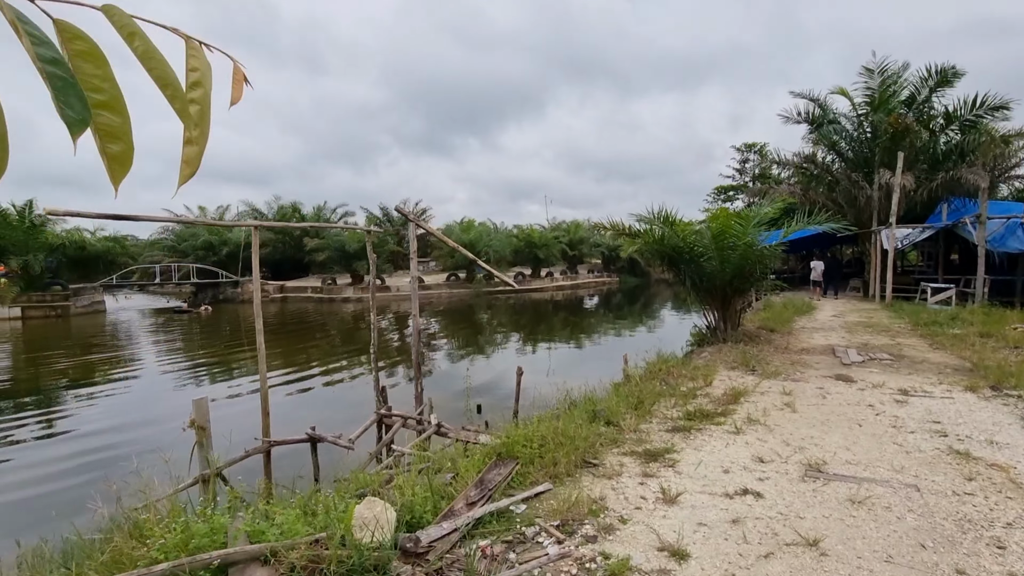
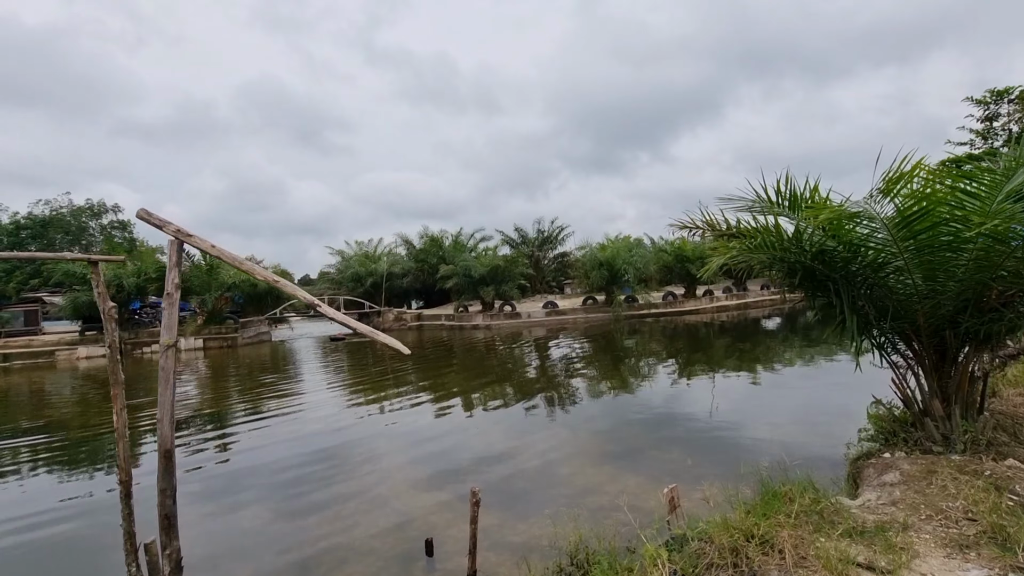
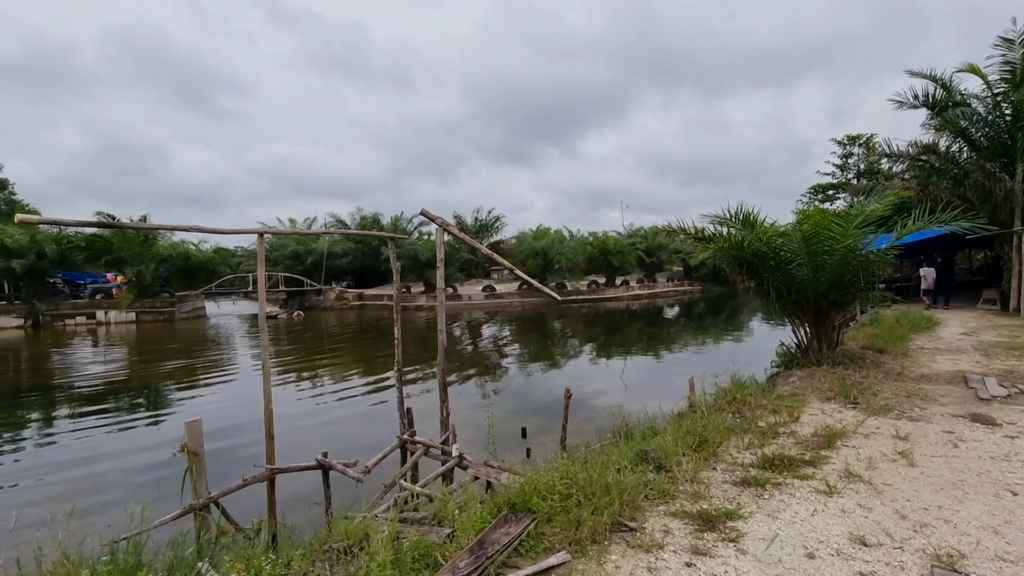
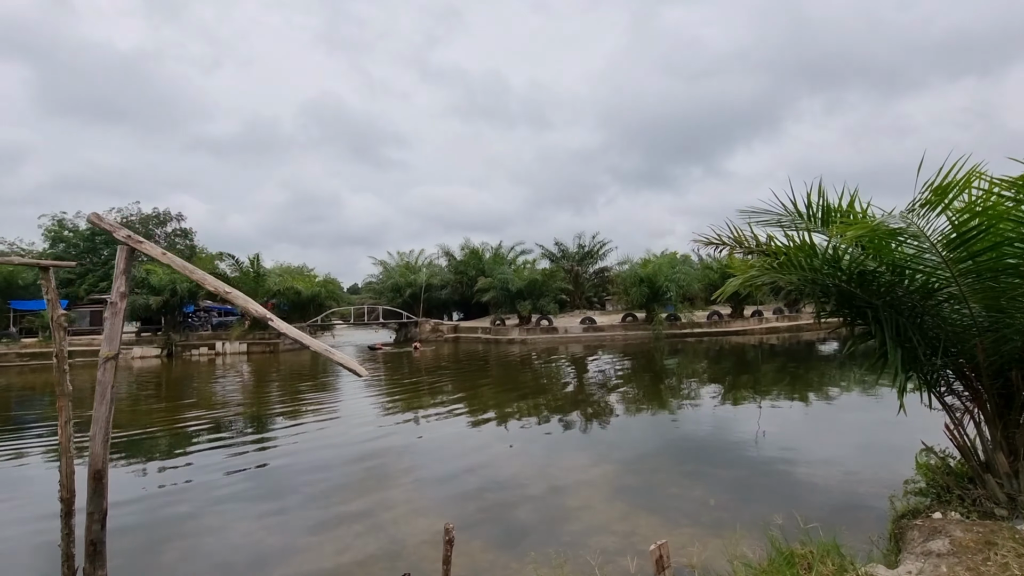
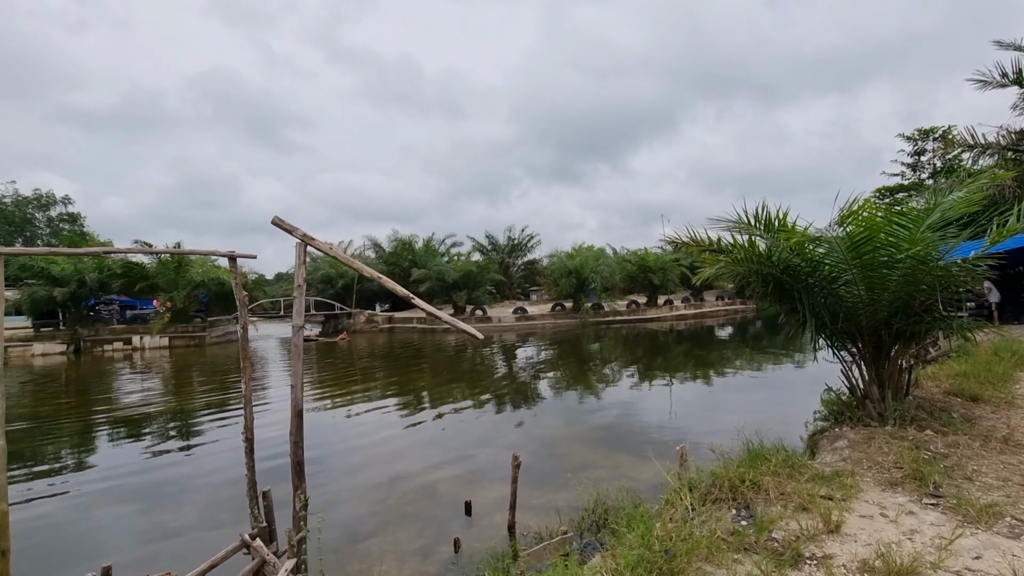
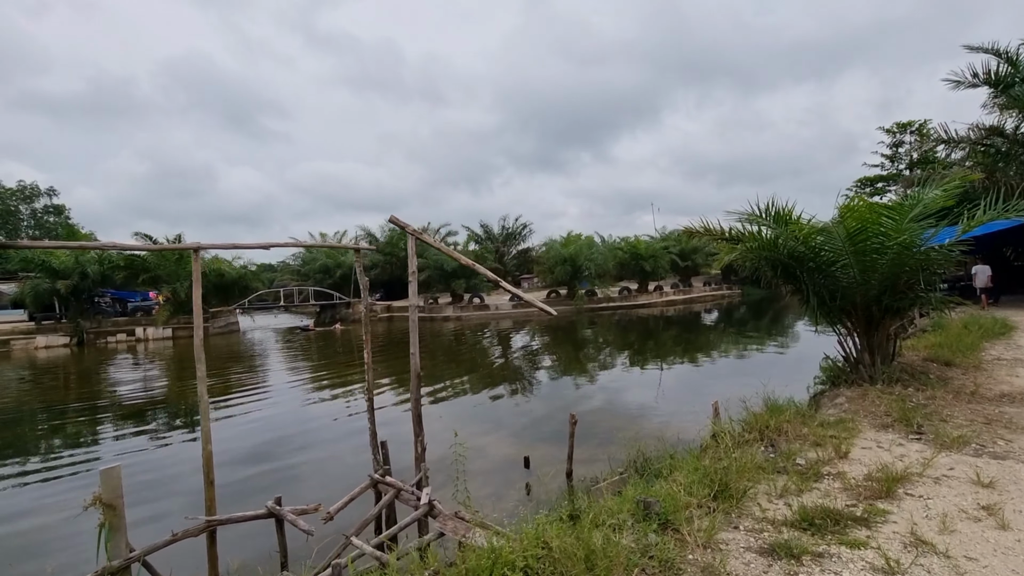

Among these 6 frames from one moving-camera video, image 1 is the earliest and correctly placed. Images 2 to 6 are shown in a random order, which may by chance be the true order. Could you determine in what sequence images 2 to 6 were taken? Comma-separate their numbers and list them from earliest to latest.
3, 6, 5, 2, 4
